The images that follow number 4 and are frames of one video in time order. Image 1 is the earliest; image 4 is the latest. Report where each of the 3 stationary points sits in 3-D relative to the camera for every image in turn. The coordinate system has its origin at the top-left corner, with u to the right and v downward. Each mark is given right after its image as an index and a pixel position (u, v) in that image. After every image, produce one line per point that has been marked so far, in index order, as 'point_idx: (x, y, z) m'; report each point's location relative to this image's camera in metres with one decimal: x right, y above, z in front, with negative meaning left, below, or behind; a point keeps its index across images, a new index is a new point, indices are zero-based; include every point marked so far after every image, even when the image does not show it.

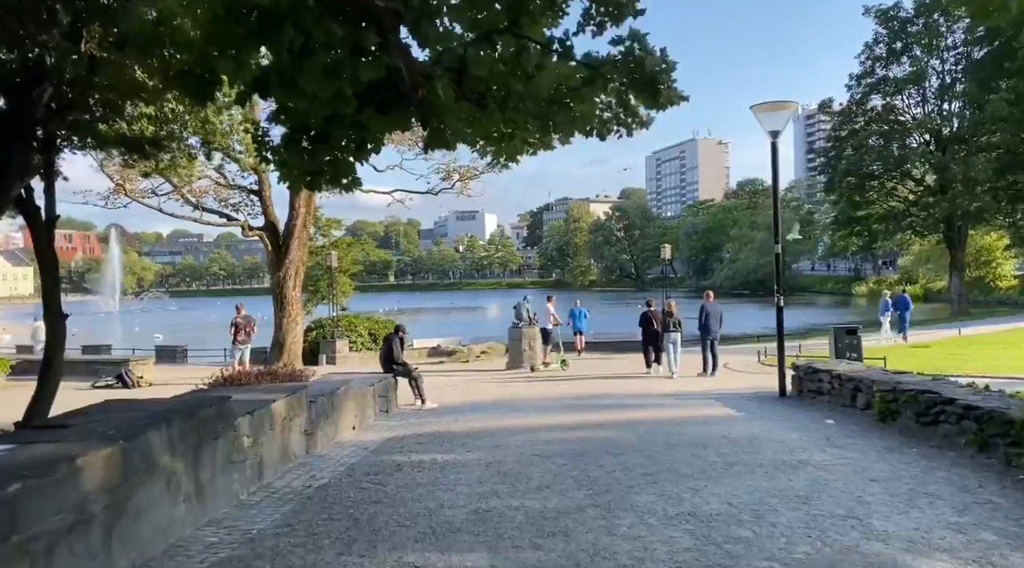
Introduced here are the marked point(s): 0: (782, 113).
0: (+4.2, +2.7, +13.6) m
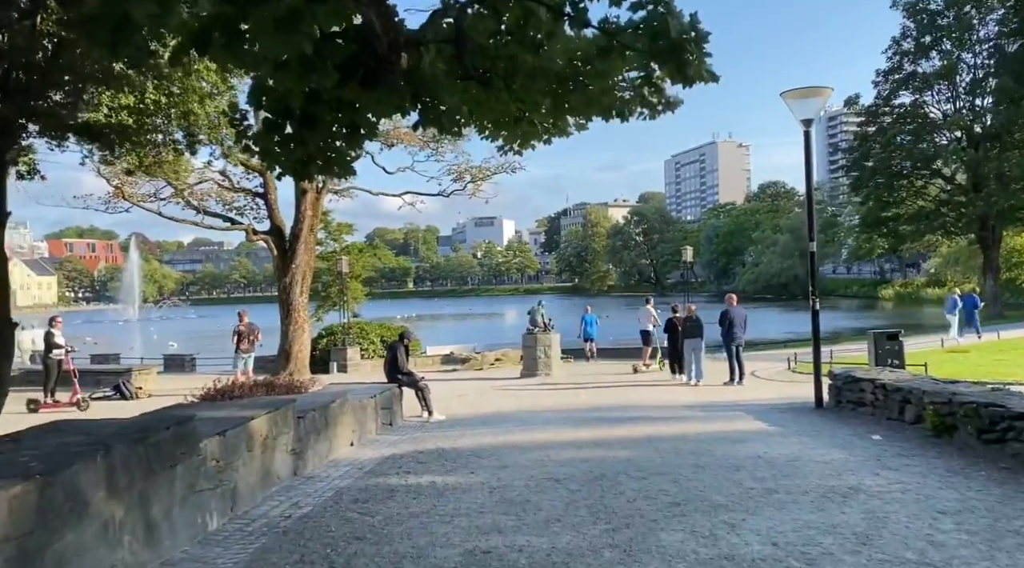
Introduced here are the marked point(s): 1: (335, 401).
0: (+4.4, +2.7, +12.6) m
1: (-2.0, -1.3, +10.0) m
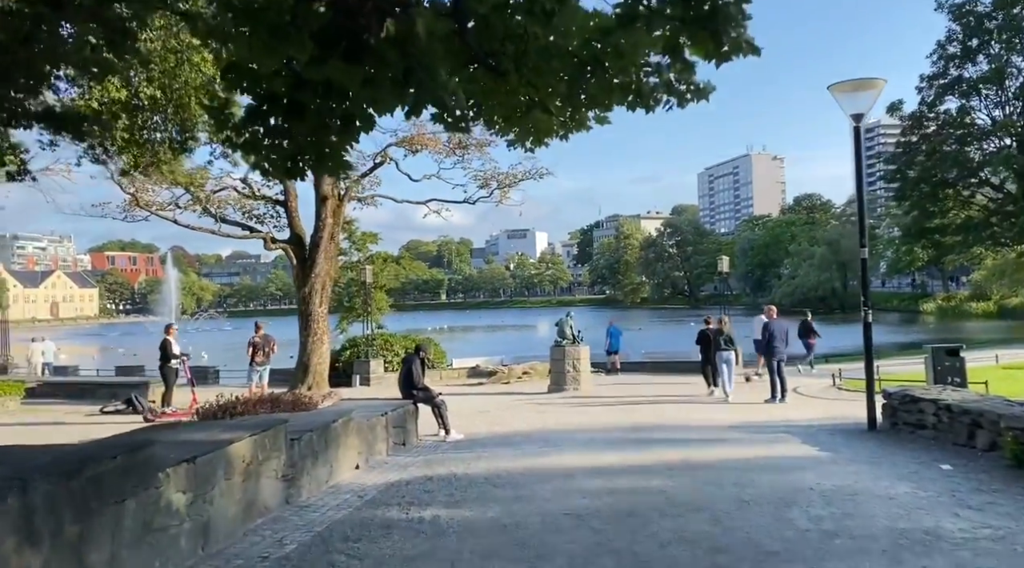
0: (+4.7, +2.5, +11.6) m
1: (-1.8, -1.4, +9.1) m
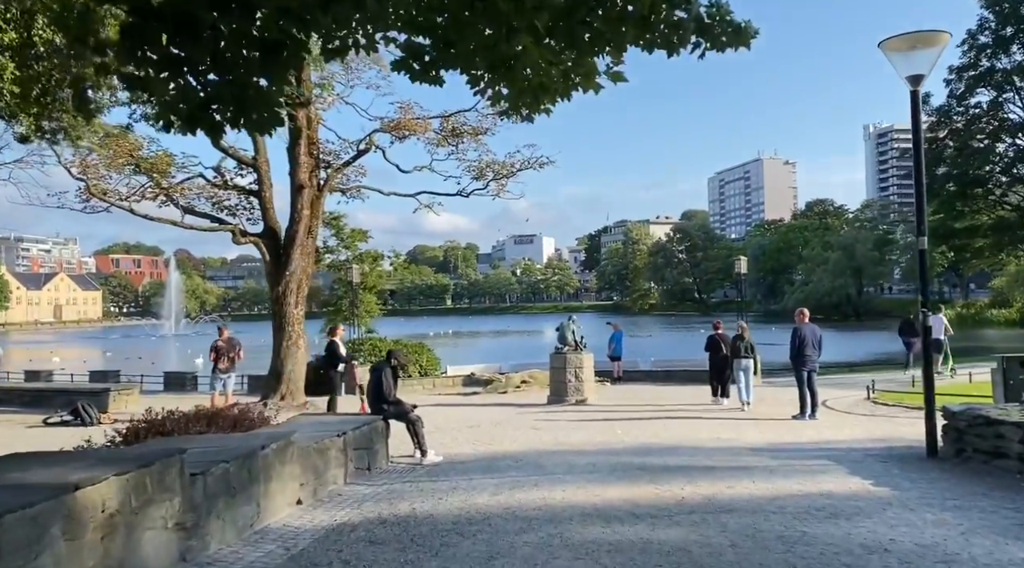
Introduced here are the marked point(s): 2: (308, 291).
0: (+4.6, +2.6, +9.7) m
1: (-2.0, -1.3, +7.2) m
2: (-4.2, -0.2, +18.0) m
